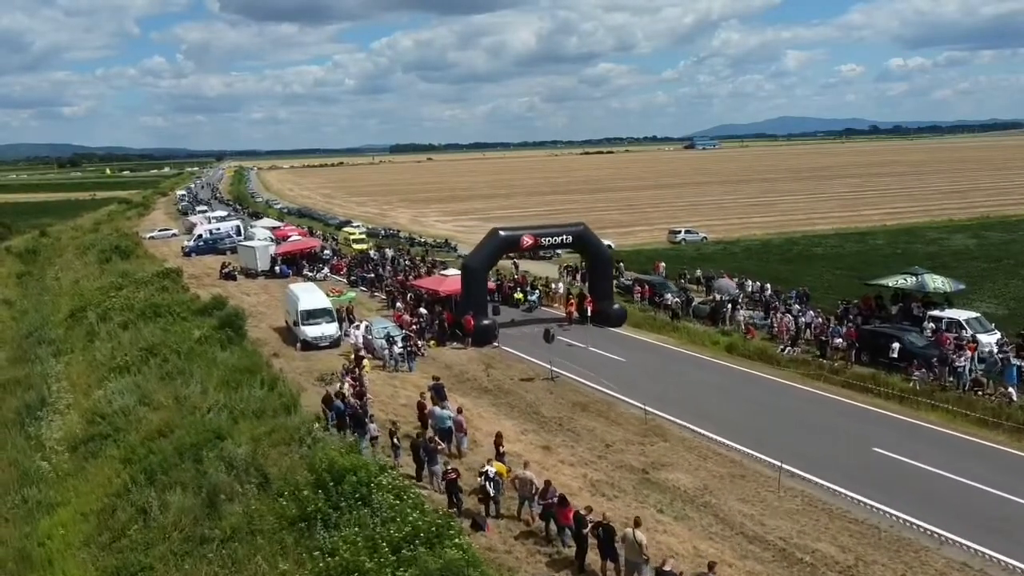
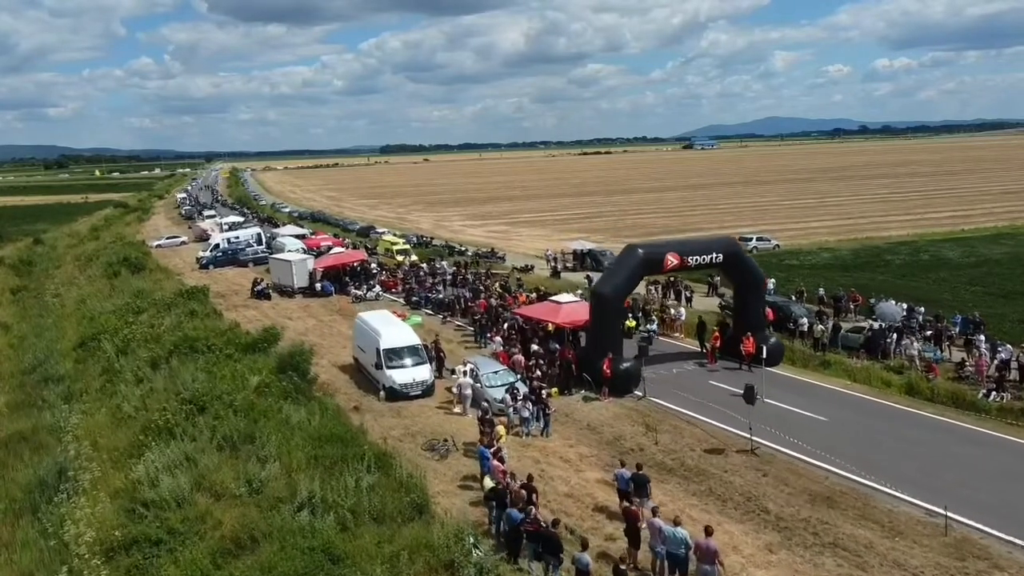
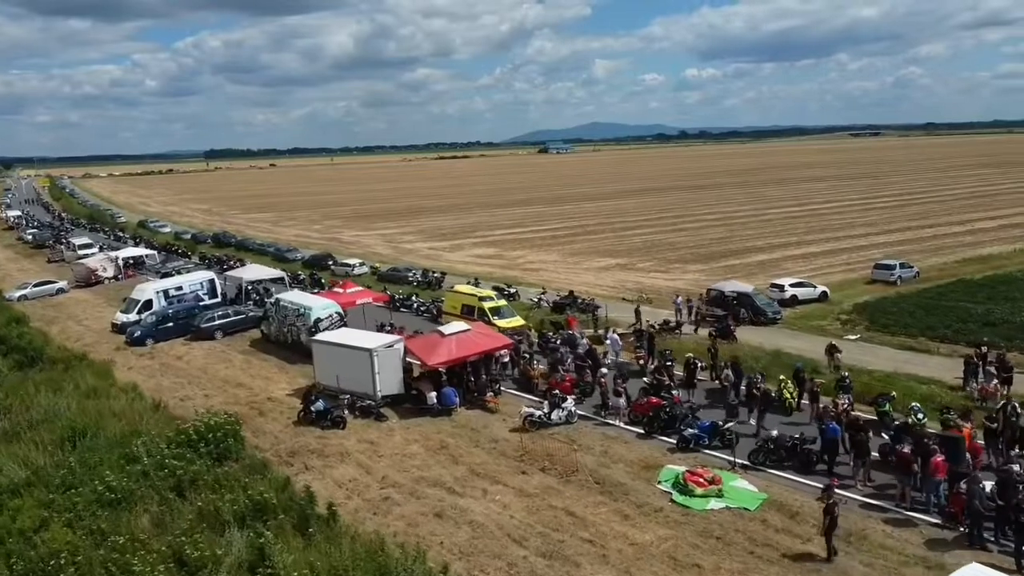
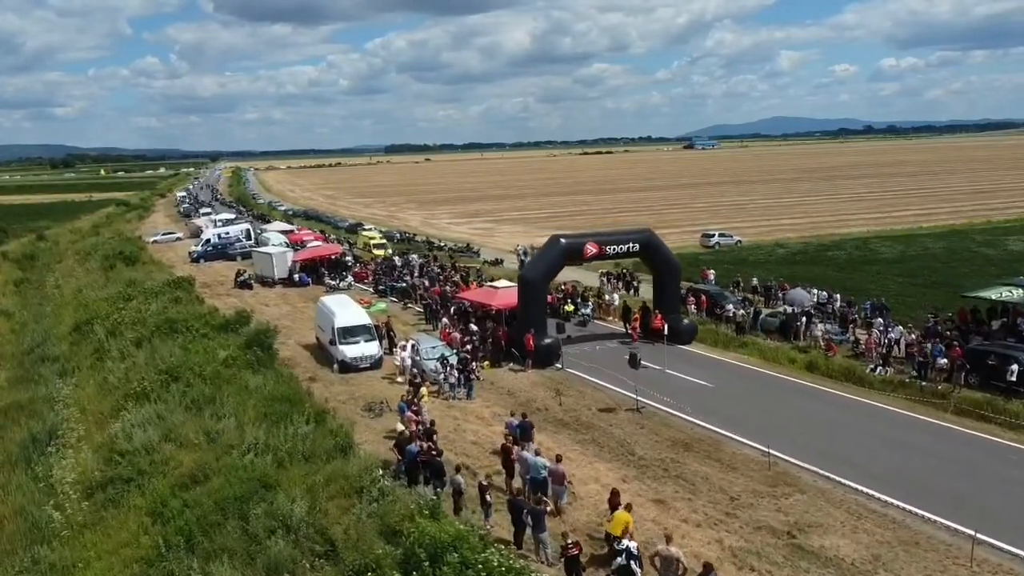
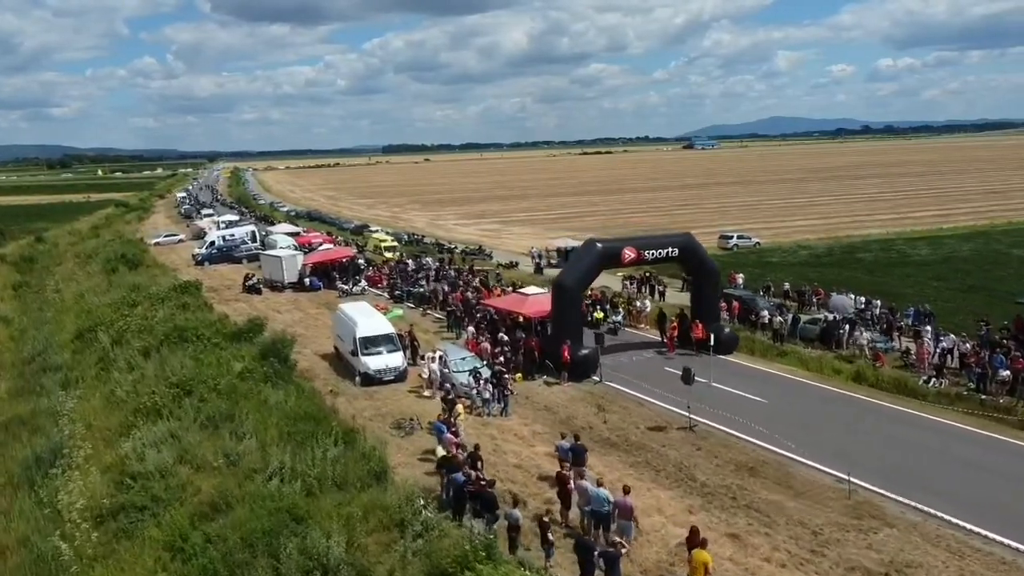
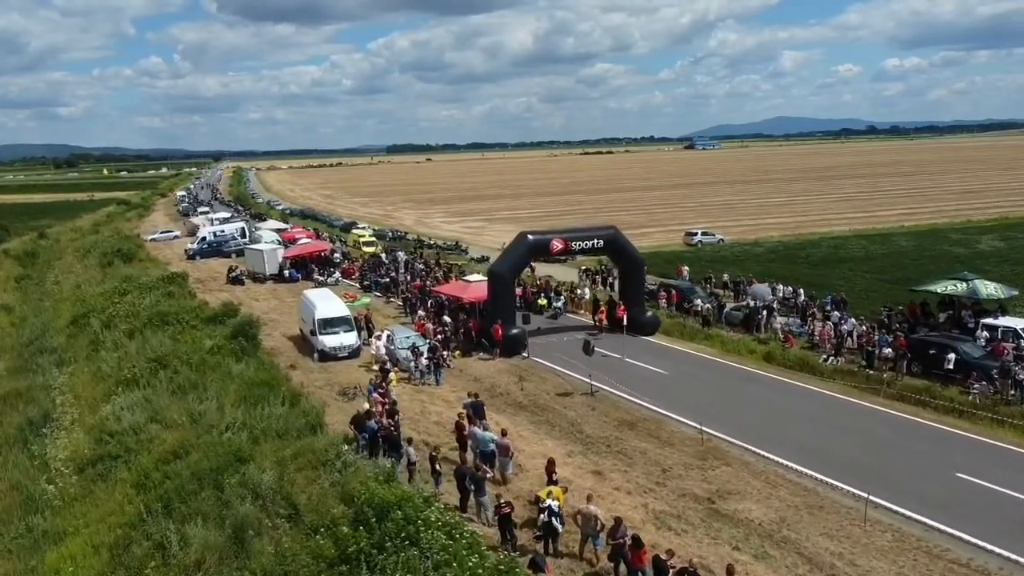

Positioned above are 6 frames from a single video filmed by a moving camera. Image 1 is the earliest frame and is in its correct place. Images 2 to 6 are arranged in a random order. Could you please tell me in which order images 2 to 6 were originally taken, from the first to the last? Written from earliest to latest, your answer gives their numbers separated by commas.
6, 4, 5, 2, 3
